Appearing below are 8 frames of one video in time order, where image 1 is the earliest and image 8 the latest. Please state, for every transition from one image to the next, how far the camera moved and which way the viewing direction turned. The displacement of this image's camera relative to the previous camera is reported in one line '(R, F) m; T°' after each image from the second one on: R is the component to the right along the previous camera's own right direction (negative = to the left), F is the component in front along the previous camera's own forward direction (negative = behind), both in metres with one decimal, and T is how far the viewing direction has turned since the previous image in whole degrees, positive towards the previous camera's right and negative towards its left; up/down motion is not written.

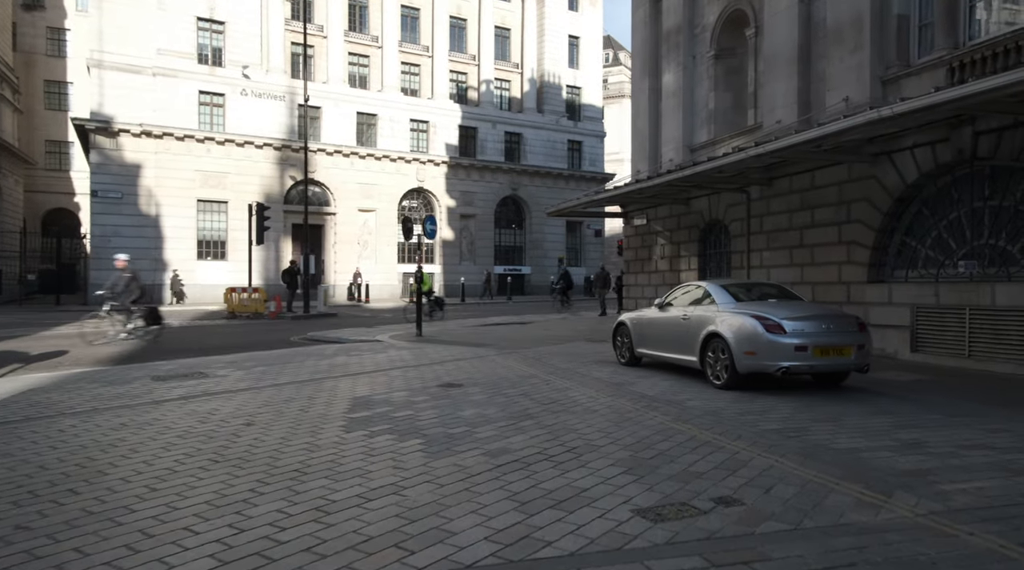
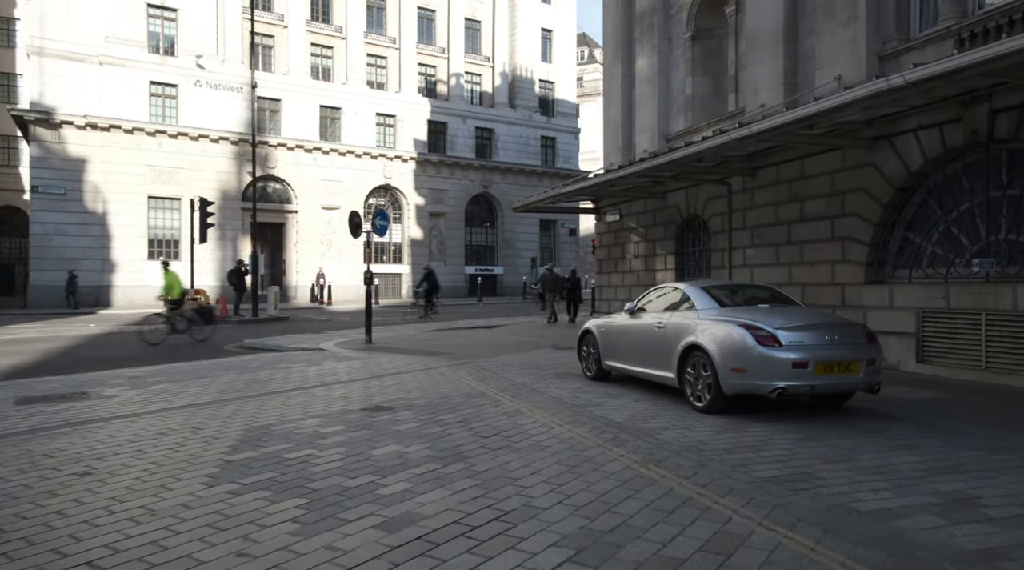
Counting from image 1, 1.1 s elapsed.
(+0.4, +1.6) m; +2°
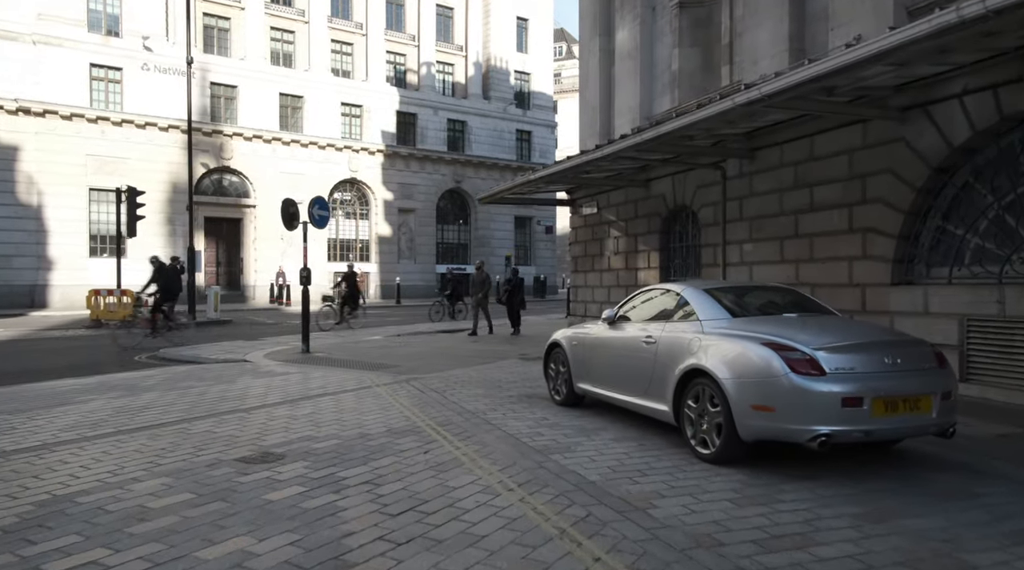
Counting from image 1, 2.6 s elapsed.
(+0.4, +2.1) m; +2°
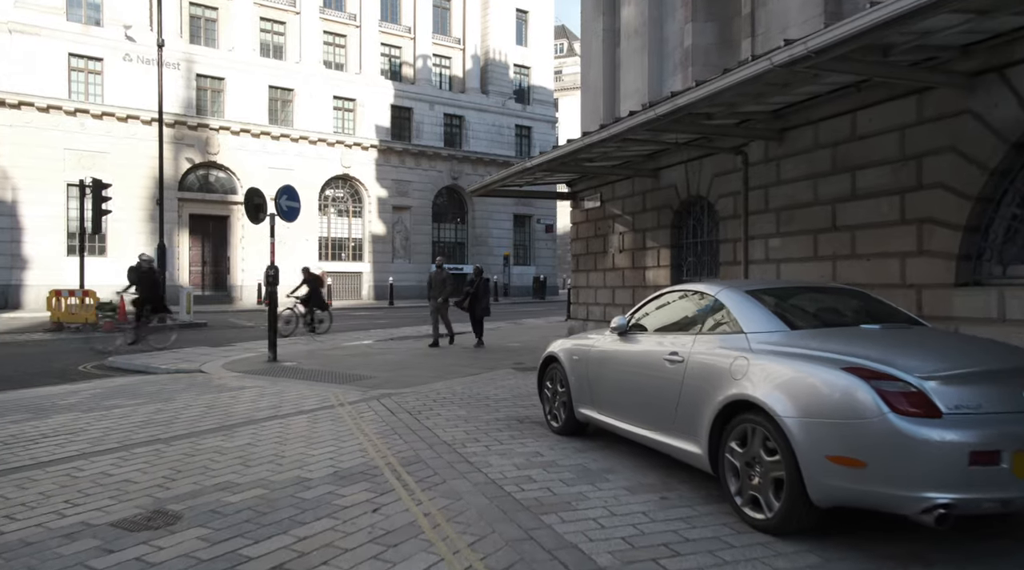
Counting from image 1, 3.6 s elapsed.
(+0.1, +1.5) m; 0°
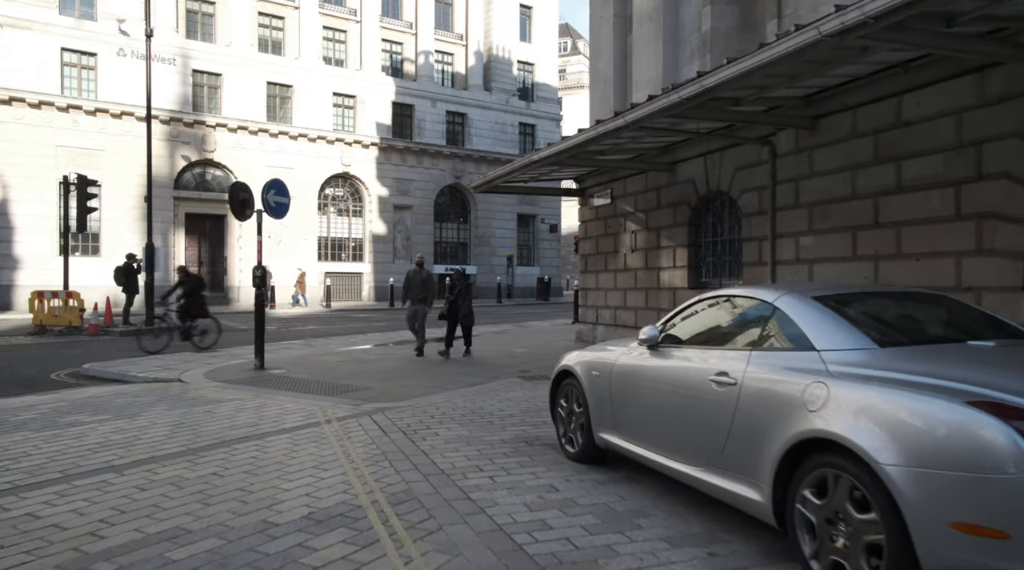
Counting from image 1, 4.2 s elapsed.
(-0.1, +0.9) m; 0°
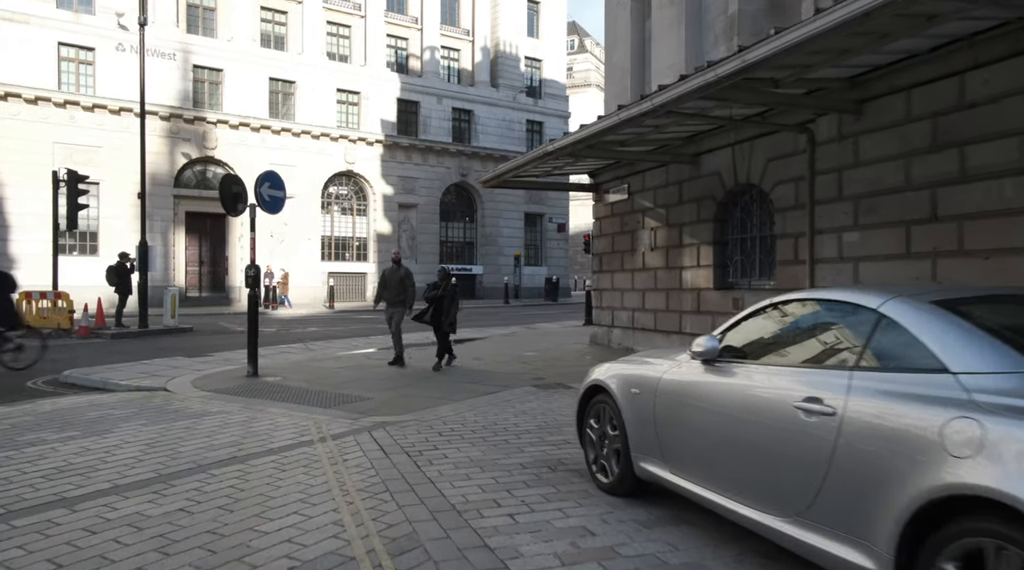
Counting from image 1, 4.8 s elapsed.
(-0.1, +0.9) m; 0°
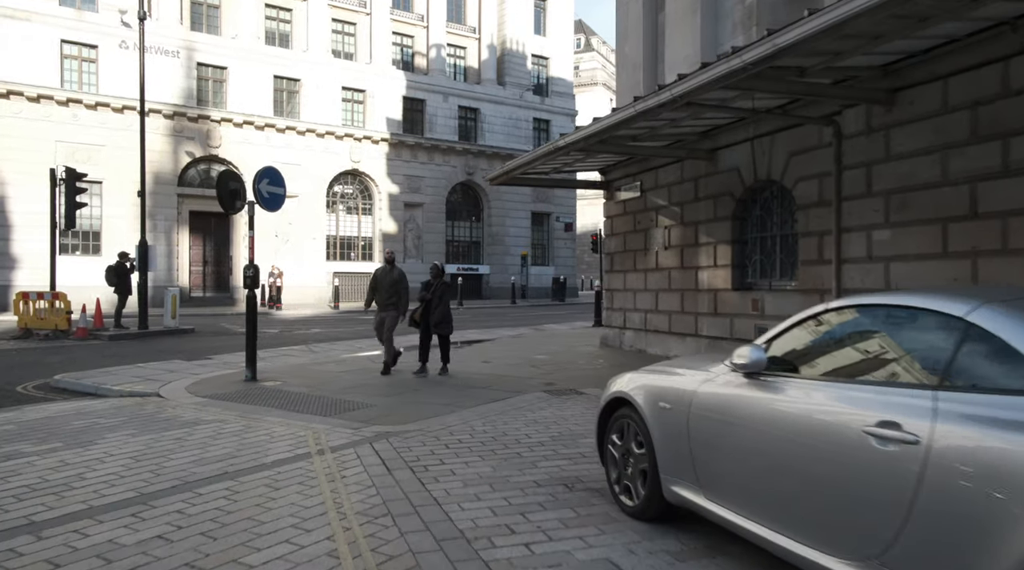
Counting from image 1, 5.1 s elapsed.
(-0.1, +0.5) m; 0°
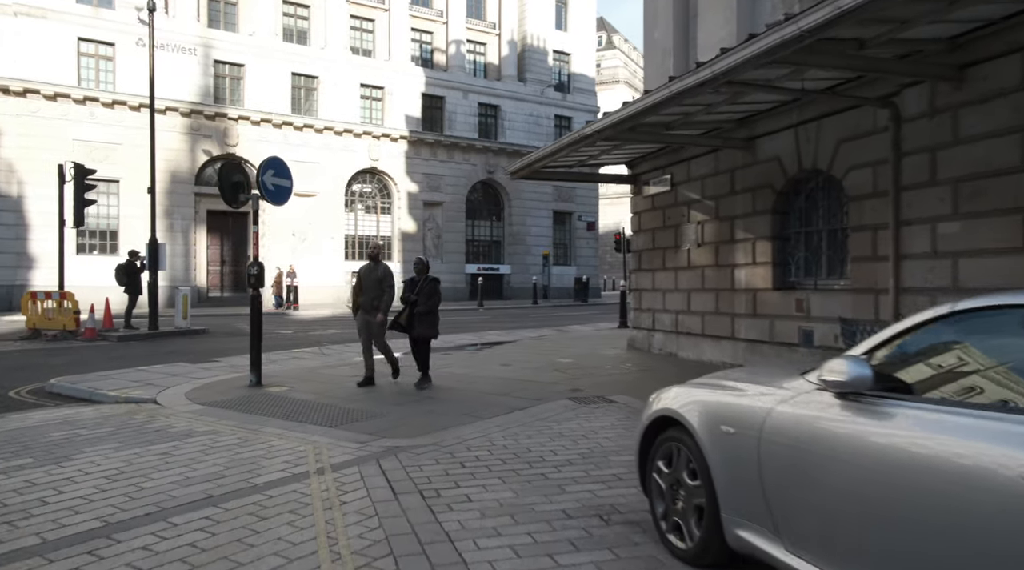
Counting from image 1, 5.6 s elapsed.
(0.0, +0.7) m; -2°
